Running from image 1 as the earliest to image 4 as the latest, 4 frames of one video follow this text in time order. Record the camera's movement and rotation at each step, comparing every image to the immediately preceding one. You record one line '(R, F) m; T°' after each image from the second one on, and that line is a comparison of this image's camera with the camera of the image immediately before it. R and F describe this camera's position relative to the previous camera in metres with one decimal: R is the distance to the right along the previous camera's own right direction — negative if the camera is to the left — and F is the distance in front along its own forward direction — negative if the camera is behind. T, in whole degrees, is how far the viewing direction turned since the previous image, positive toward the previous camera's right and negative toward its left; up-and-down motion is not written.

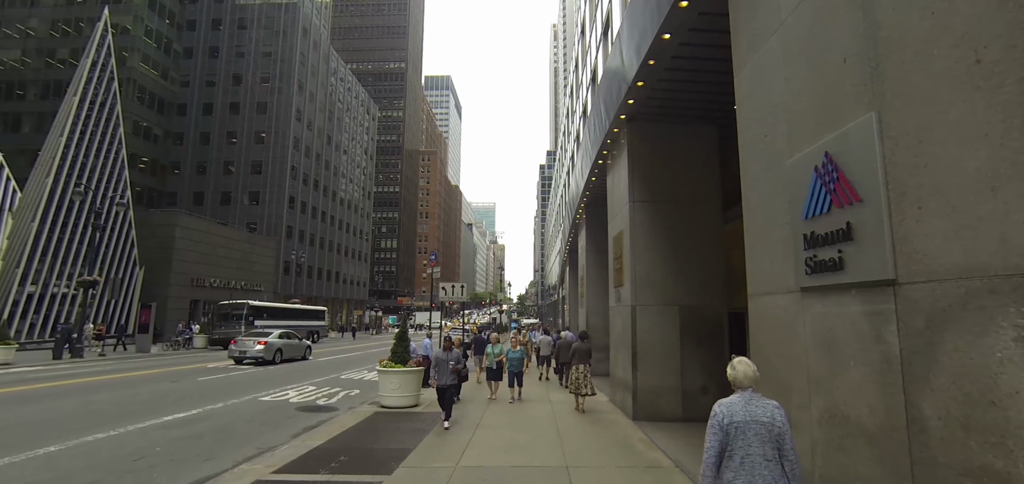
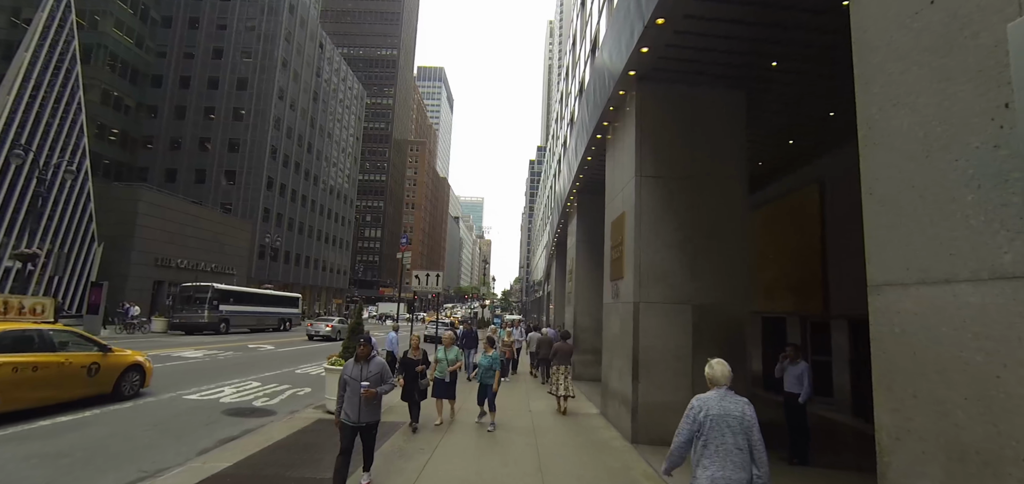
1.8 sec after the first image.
(+0.2, +1.9) m; +2°
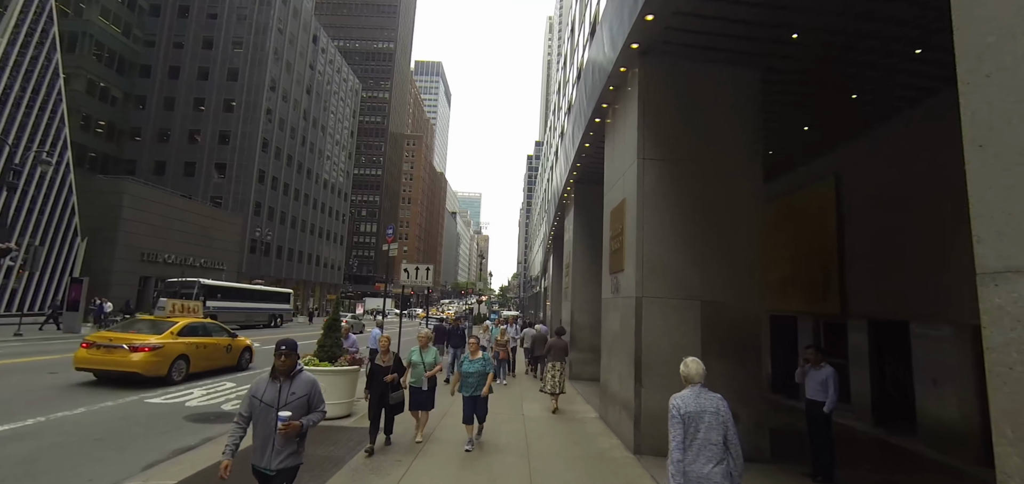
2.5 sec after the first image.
(+0.1, +0.8) m; 0°
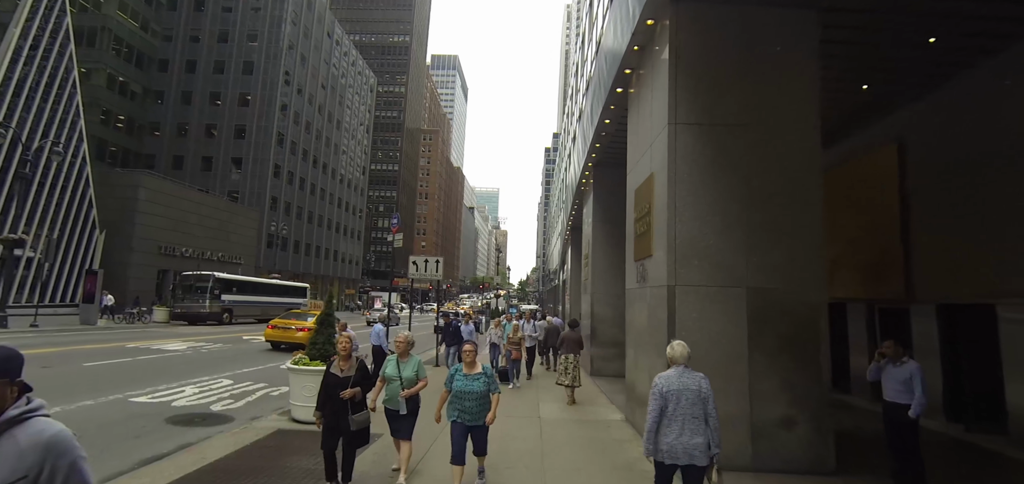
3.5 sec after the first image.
(+0.1, +1.1) m; -2°
